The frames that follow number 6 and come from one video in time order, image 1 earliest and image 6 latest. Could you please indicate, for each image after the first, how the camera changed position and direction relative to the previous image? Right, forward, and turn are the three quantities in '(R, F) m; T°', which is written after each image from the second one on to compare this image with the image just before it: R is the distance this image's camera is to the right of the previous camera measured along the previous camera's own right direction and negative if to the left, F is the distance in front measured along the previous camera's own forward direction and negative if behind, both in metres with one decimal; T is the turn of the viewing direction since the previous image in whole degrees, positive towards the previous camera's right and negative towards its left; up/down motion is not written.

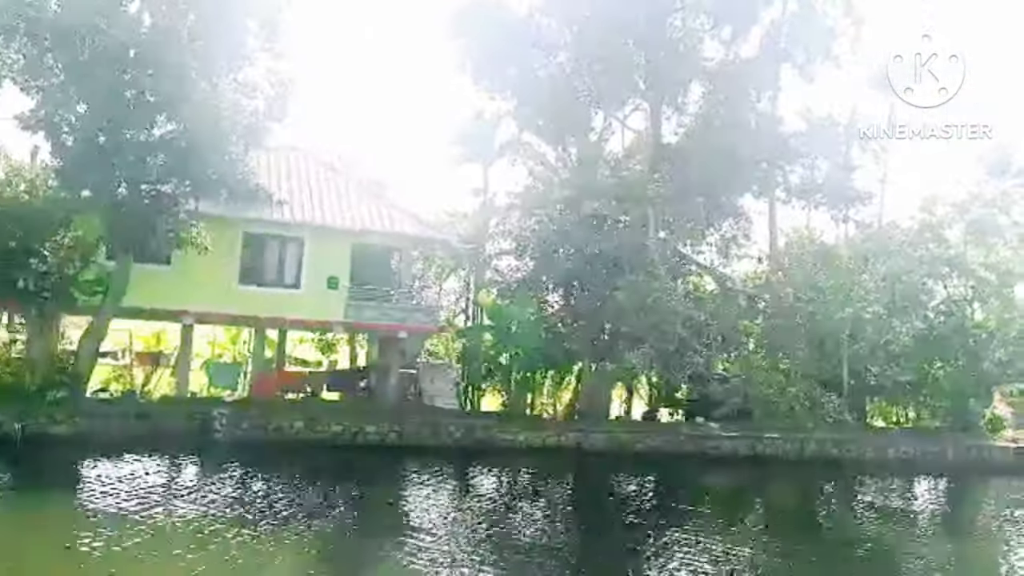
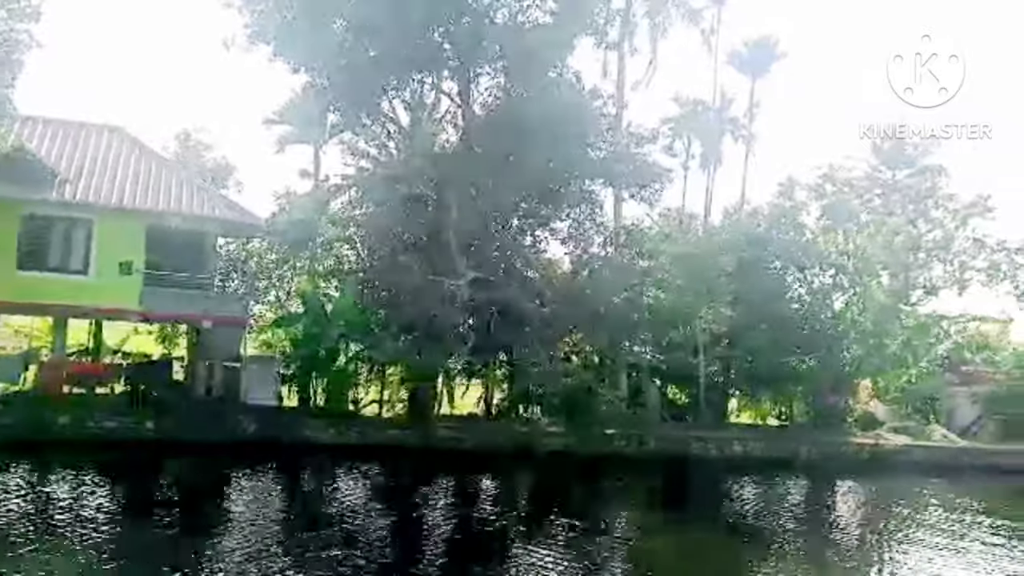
(-0.7, +2.1) m; +7°
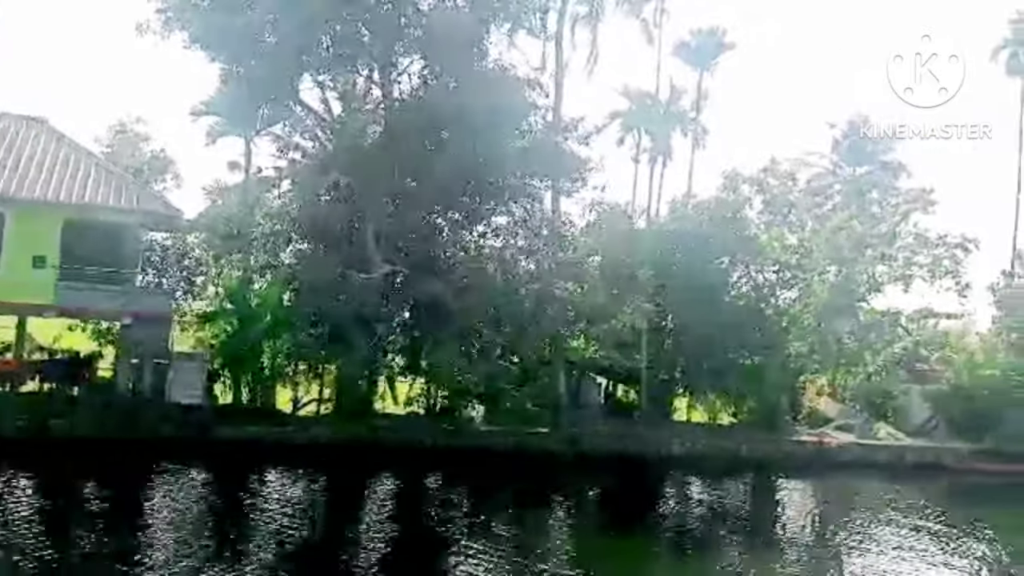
(-0.9, +0.6) m; +4°
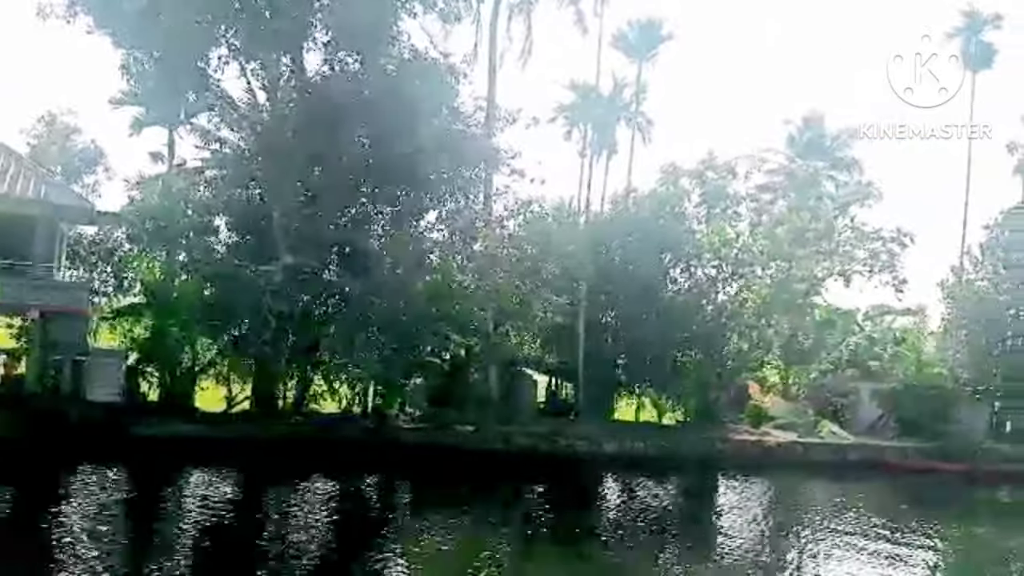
(-0.2, +0.6) m; +2°
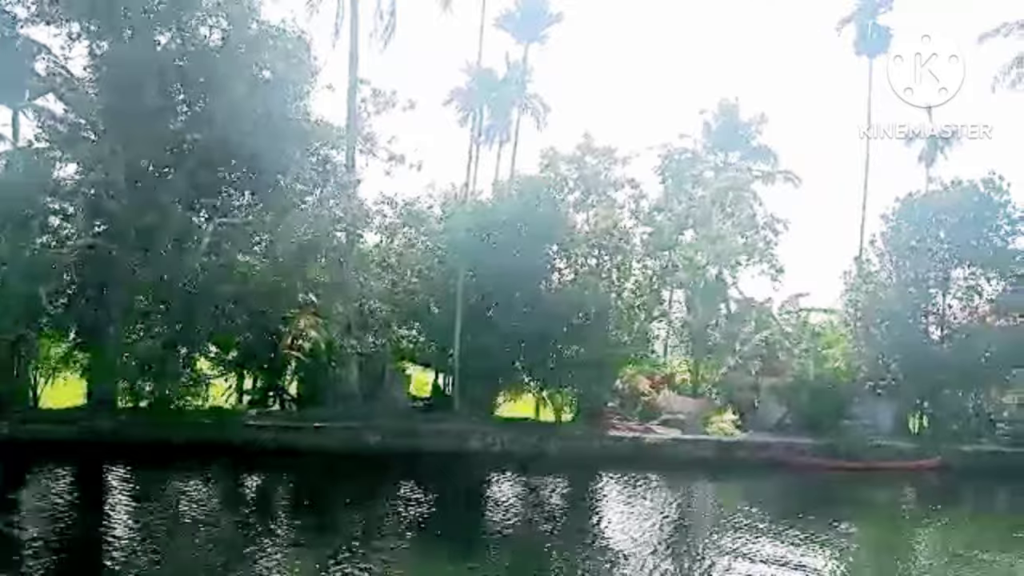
(+0.6, +0.7) m; +1°
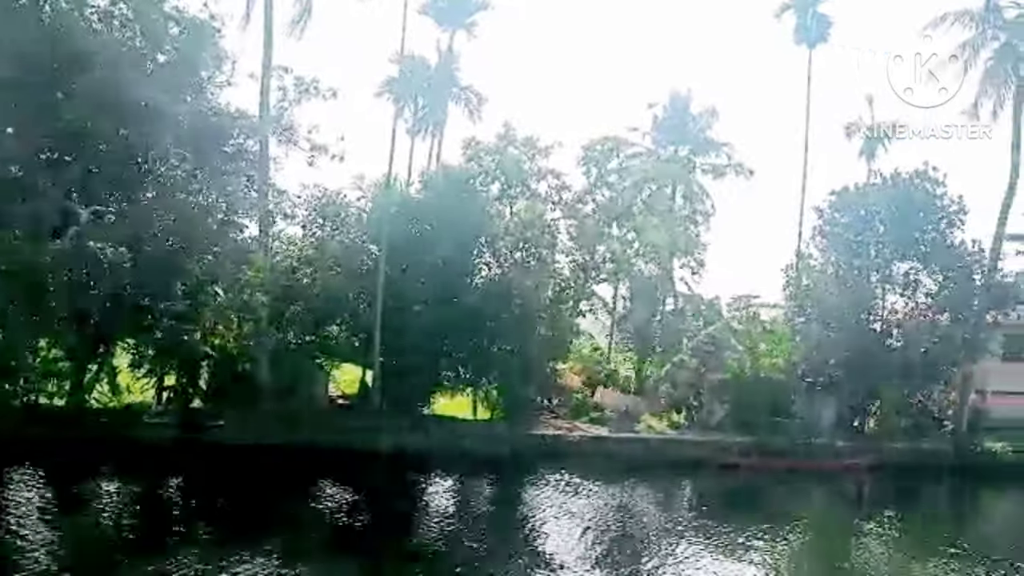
(+0.4, +0.4) m; +1°
